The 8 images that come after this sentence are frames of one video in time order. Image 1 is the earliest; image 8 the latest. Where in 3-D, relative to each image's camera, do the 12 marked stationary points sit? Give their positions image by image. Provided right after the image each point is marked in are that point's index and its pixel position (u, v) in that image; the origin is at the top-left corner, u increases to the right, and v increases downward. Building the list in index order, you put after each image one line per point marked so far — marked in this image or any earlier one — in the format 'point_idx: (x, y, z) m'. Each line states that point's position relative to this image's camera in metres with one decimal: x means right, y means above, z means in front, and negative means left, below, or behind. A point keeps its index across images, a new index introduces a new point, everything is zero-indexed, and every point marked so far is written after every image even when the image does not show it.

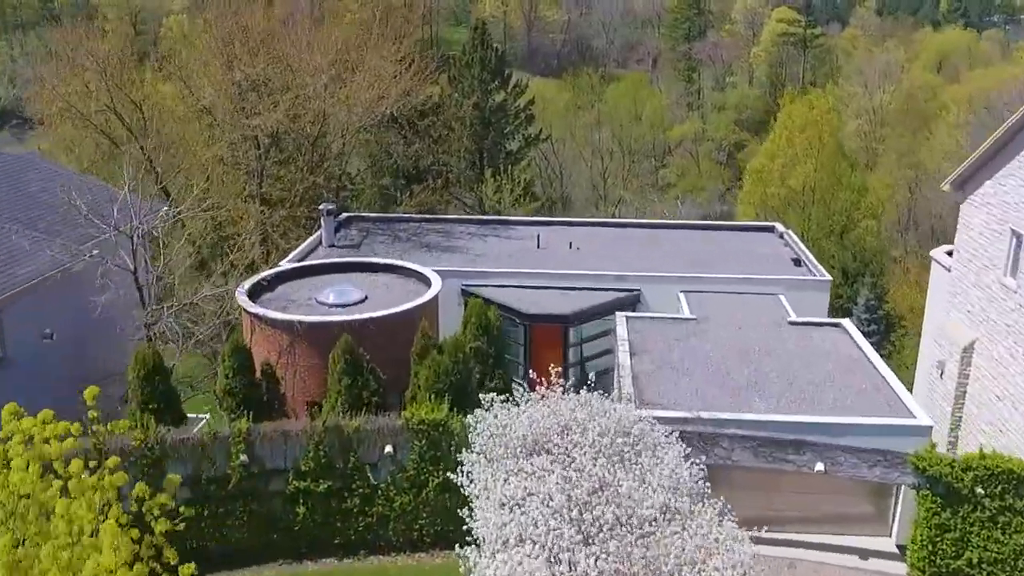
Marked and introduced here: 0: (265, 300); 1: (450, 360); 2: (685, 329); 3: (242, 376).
0: (-4.9, -0.3, +17.6) m
1: (-1.0, -1.2, +14.8) m
2: (+3.5, -0.9, +18.6) m
3: (-4.5, -1.5, +15.3) m
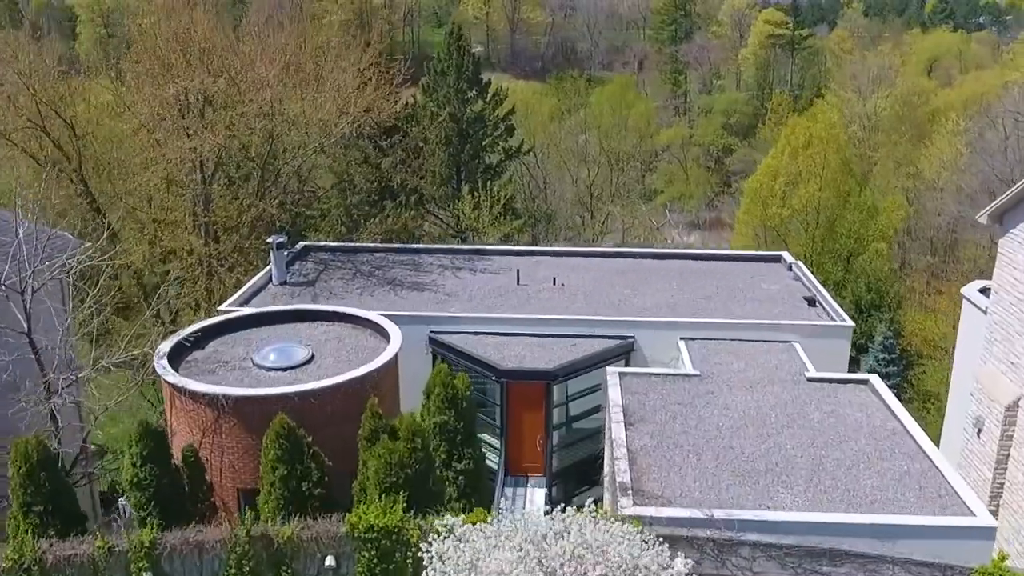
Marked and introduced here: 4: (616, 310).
0: (-5.3, -1.3, +14.8) m
1: (-1.4, -2.1, +12.0) m
2: (+3.0, -1.8, +15.9) m
3: (-4.9, -2.4, +12.5) m
4: (+2.2, -0.6, +19.0) m
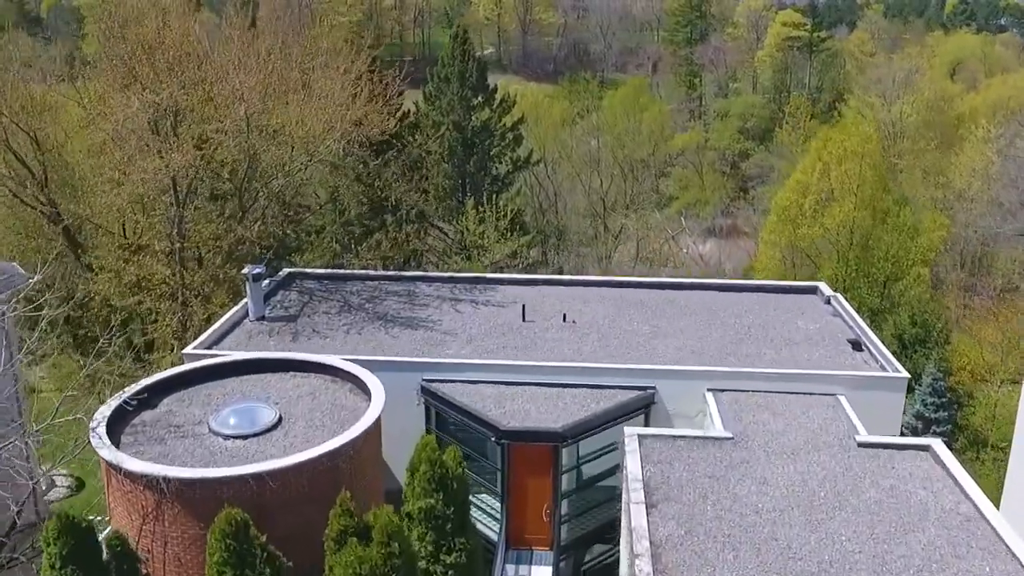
0: (-5.3, -2.0, +12.6) m
1: (-1.4, -2.9, +9.8) m
2: (+3.1, -2.5, +13.6) m
3: (-5.0, -3.2, +10.3) m
4: (+2.2, -1.3, +16.7) m
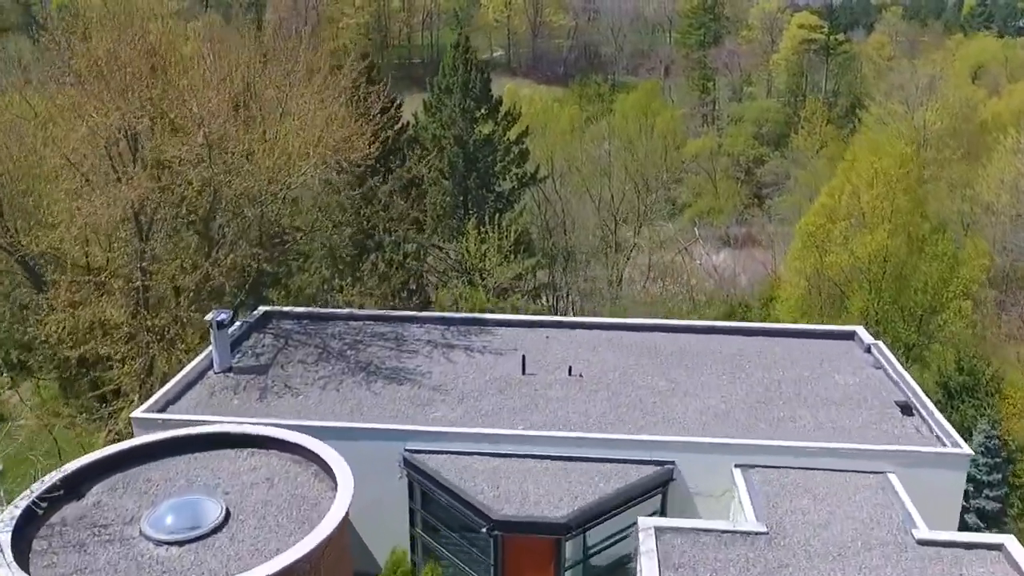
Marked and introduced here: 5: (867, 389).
0: (-5.4, -2.8, +10.5) m
1: (-1.5, -3.7, +7.6) m
2: (+3.0, -3.4, +11.4) m
3: (-5.1, -4.0, +8.2) m
4: (+2.2, -2.2, +14.5) m
5: (+6.2, -1.8, +15.9) m
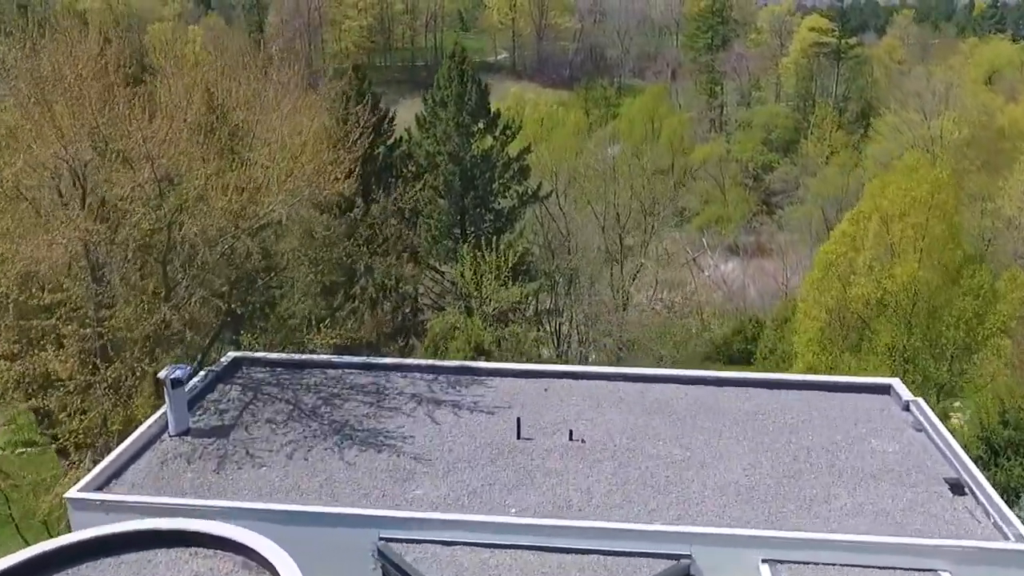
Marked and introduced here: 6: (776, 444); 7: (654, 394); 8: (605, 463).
0: (-5.5, -3.7, +8.6) m
1: (-1.7, -4.6, +5.7) m
2: (+2.8, -4.3, +9.5) m
3: (-5.3, -4.8, +6.3) m
4: (+2.1, -3.1, +12.6) m
5: (+6.1, -2.6, +14.0) m
6: (+4.2, -2.5, +14.5) m
7: (+2.5, -1.9, +16.2) m
8: (+1.5, -2.7, +13.8) m
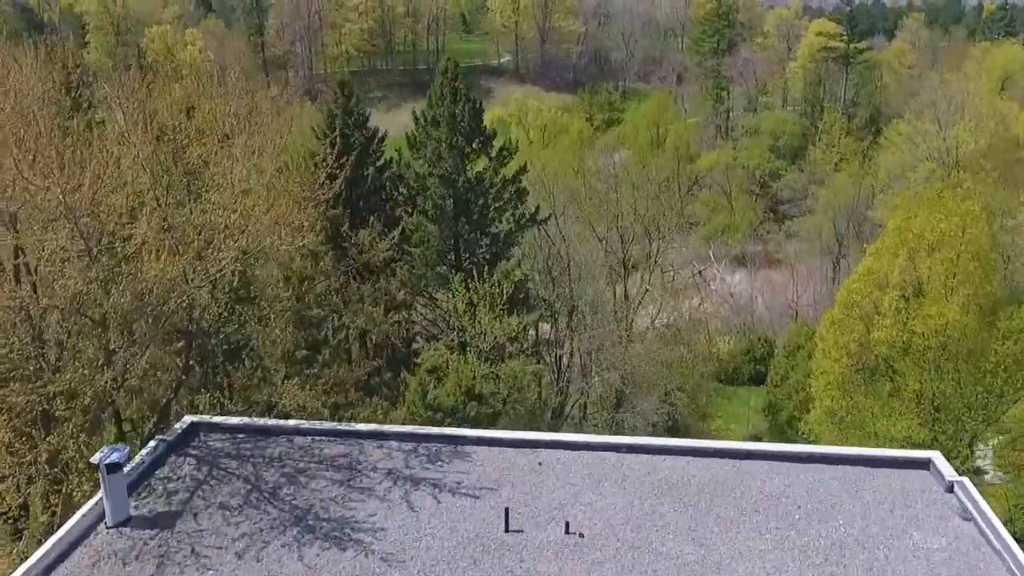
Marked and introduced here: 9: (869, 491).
0: (-5.7, -4.6, +6.8) m
1: (-1.9, -5.5, +3.8) m
2: (+2.6, -5.3, +7.6) m
3: (-5.5, -5.8, +4.4) m
4: (+1.9, -4.0, +10.7) m
5: (+5.9, -3.6, +12.1) m
6: (+4.0, -3.4, +12.6) m
7: (+2.4, -2.8, +14.3) m
8: (+1.3, -3.6, +11.9) m
9: (+5.3, -3.0, +13.8) m
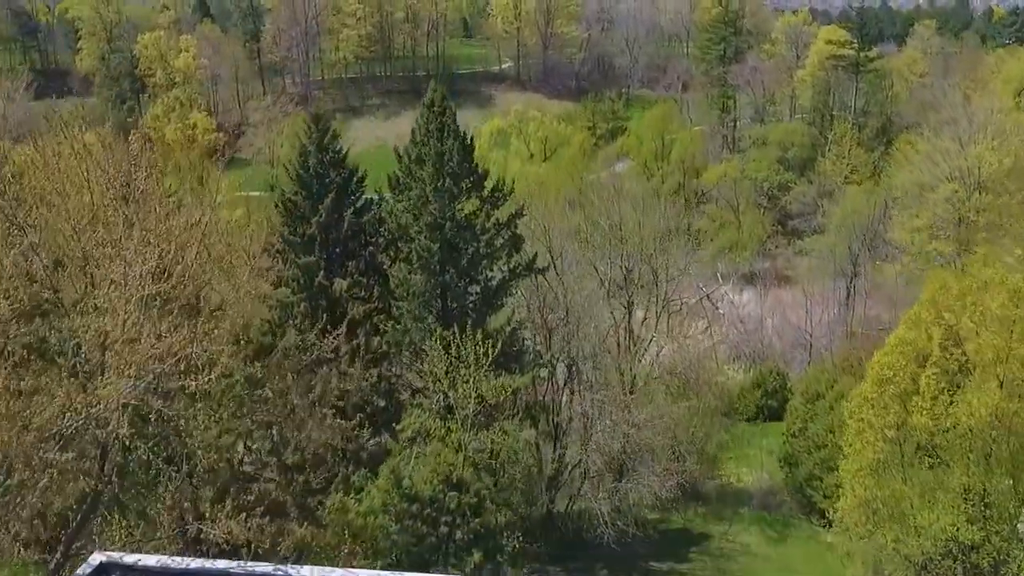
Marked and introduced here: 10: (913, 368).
0: (-6.1, -6.2, +3.9) m
1: (-2.3, -7.1, +1.0) m
2: (+2.3, -6.8, +4.7) m
3: (-5.8, -7.4, +1.6) m
4: (+1.6, -5.6, +7.8) m
5: (+5.6, -5.2, +9.2) m
6: (+3.7, -5.0, +9.7) m
7: (+2.1, -4.4, +11.4) m
8: (+1.0, -5.2, +9.0) m
9: (+5.0, -4.6, +10.9) m
10: (+8.6, -1.7, +19.0) m
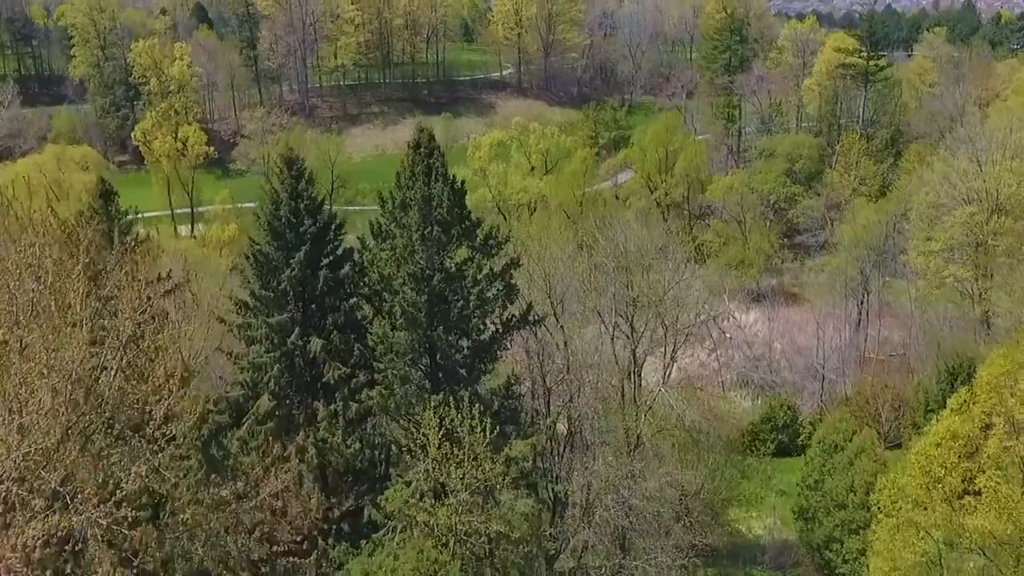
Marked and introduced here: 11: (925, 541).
0: (-6.3, -7.7, +1.7) m
1: (-2.5, -8.6, -1.3) m
2: (+2.1, -8.4, +2.4) m
3: (-6.0, -8.9, -0.6) m
4: (+1.4, -7.1, +5.5) m
5: (+5.4, -6.7, +6.9) m
6: (+3.6, -6.5, +7.4) m
7: (+1.9, -5.9, +9.1) m
8: (+0.8, -6.7, +6.7) m
9: (+4.8, -6.1, +8.6) m
10: (+8.4, -3.2, +16.8) m
11: (+7.9, -4.6, +17.1) m
